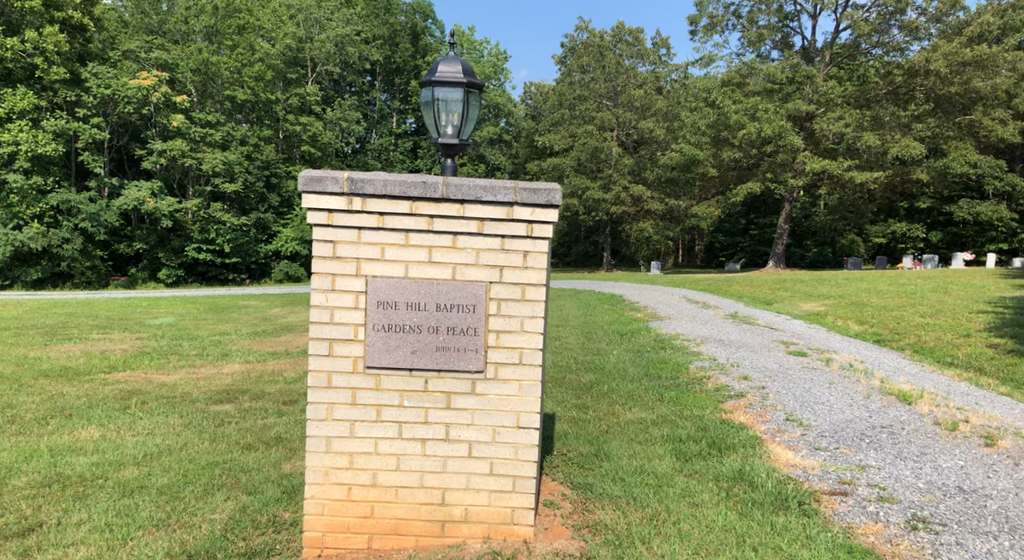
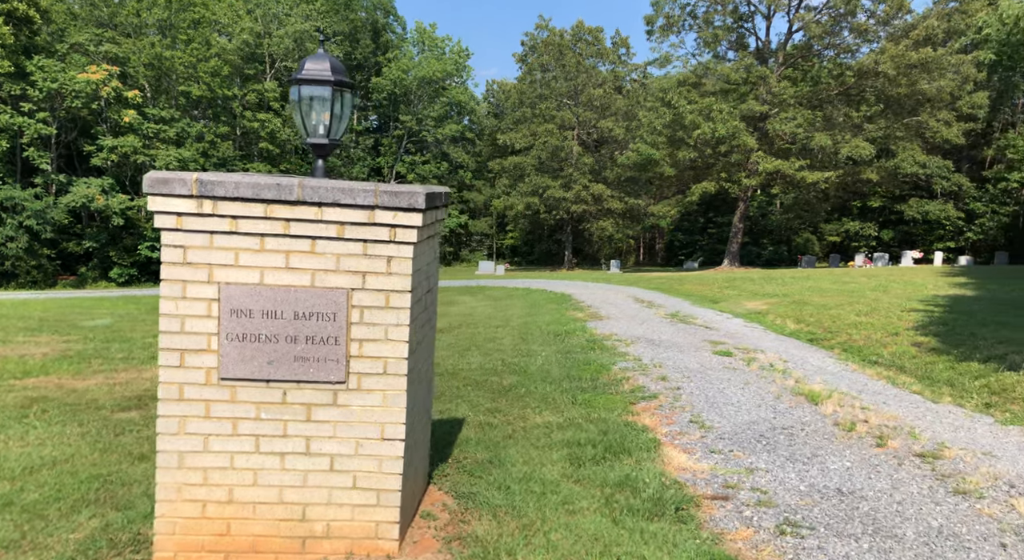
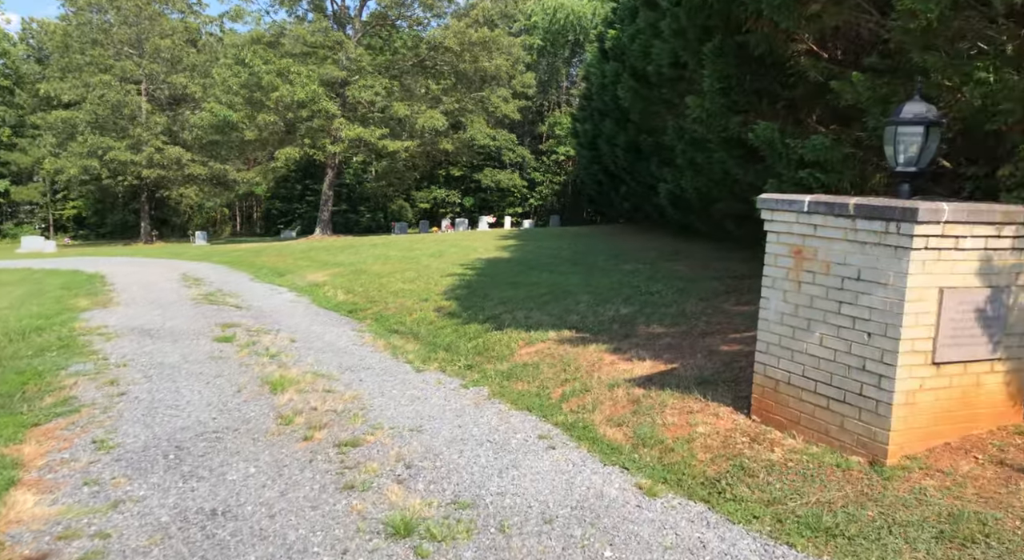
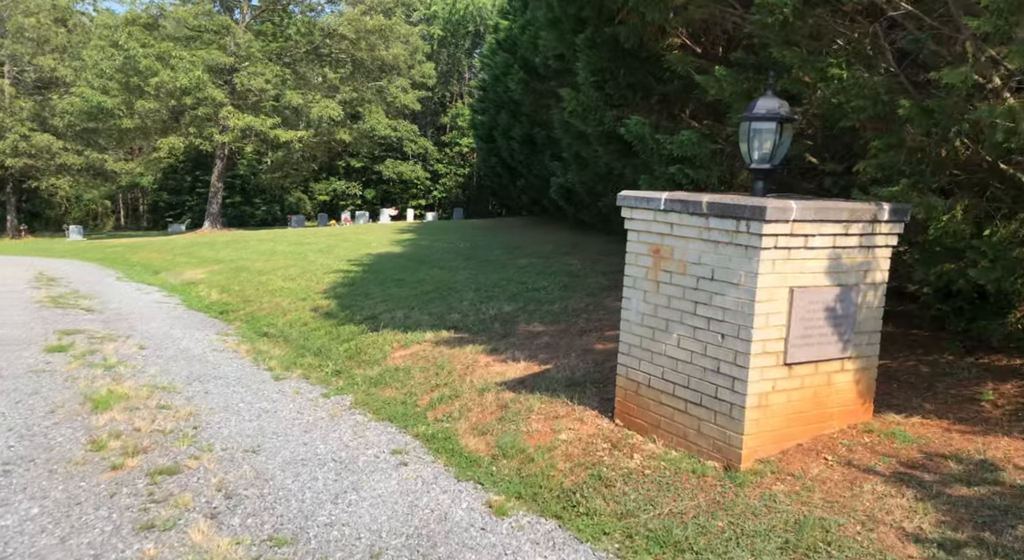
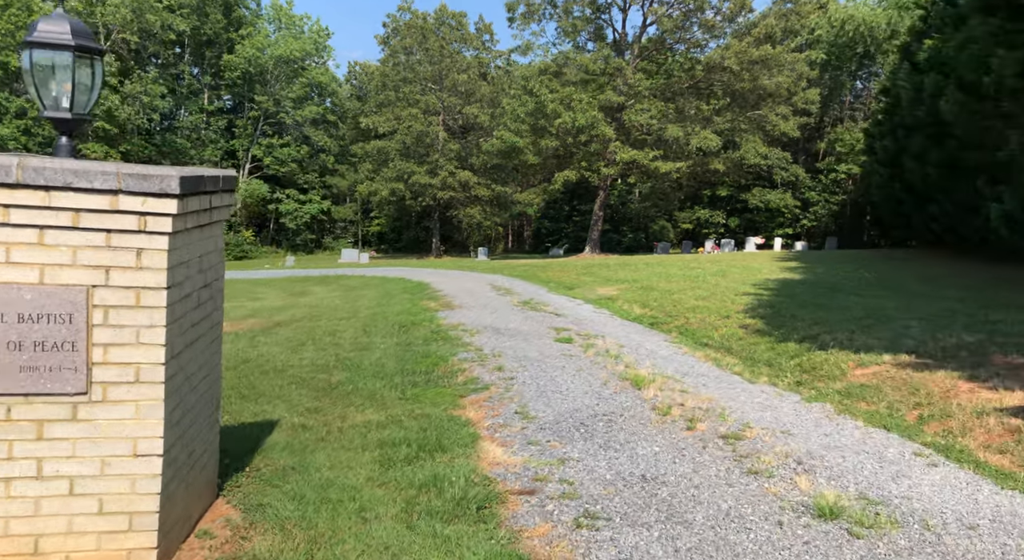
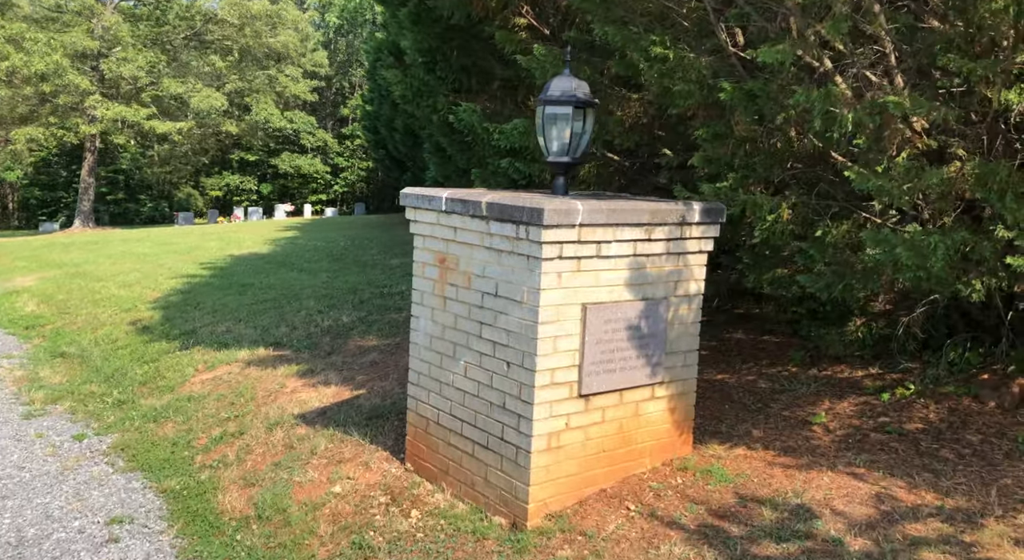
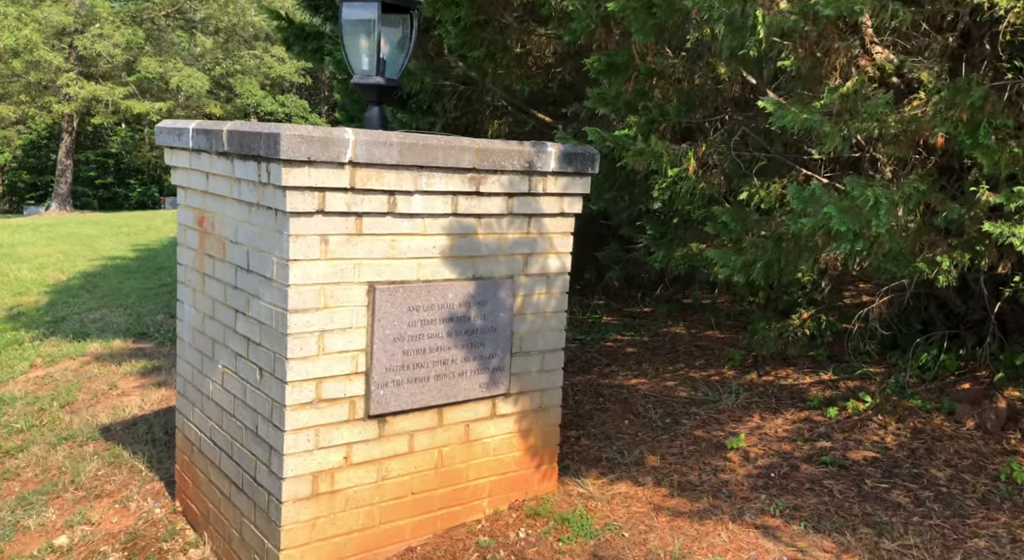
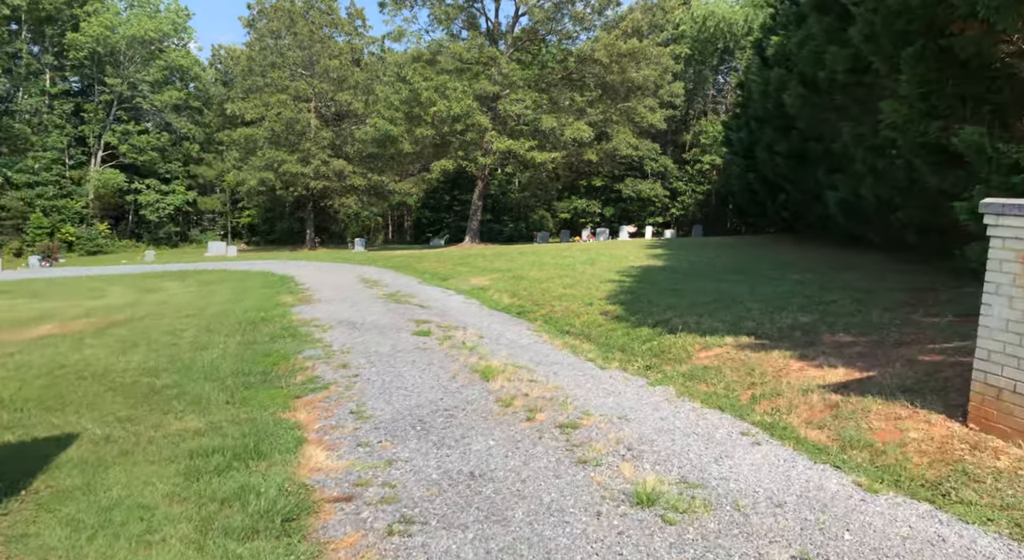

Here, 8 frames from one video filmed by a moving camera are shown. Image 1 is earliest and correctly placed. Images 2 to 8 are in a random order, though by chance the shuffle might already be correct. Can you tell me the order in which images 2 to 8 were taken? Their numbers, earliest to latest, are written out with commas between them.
2, 5, 8, 3, 4, 6, 7
